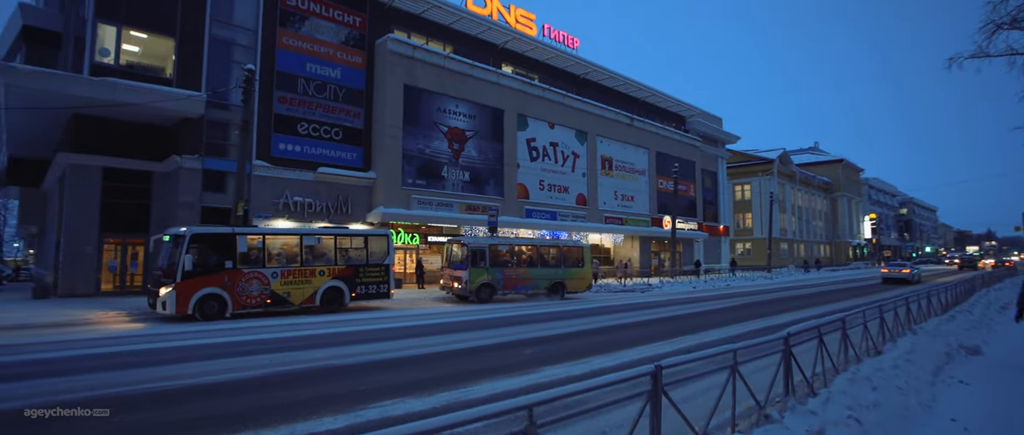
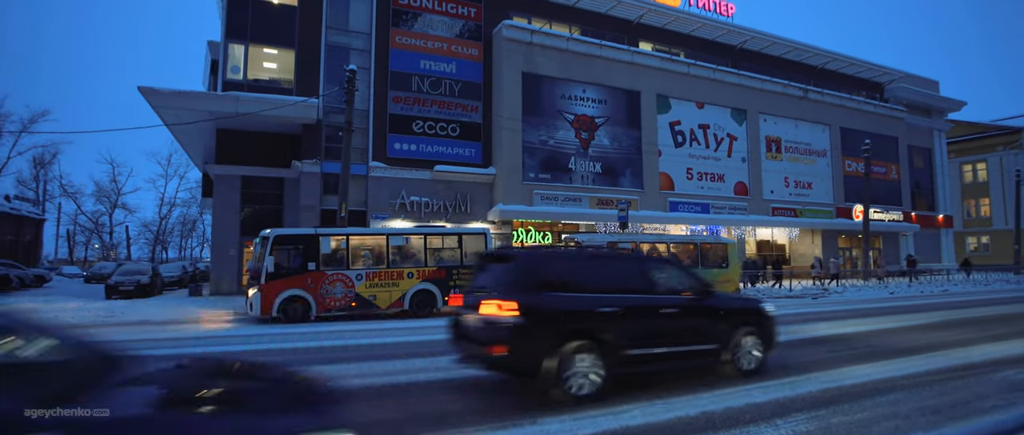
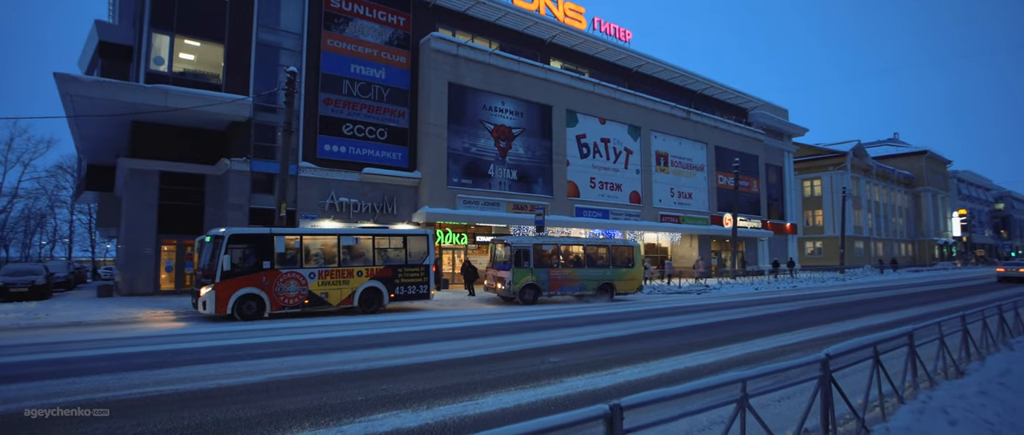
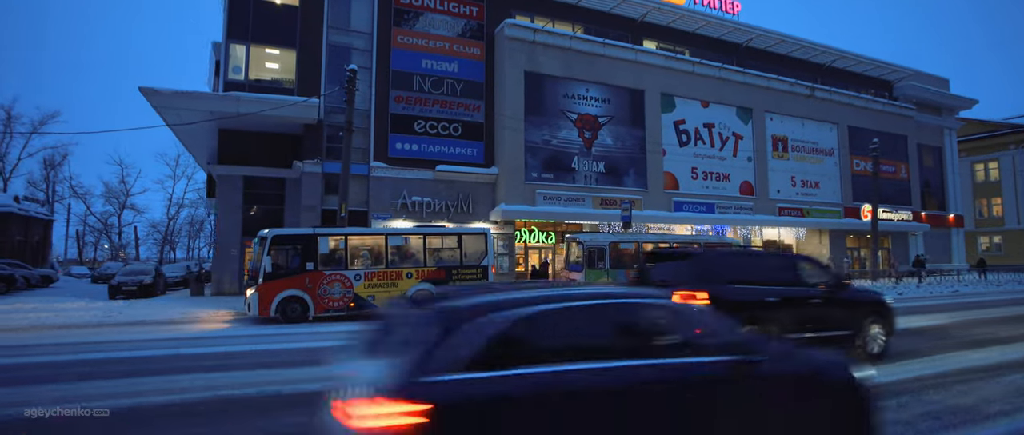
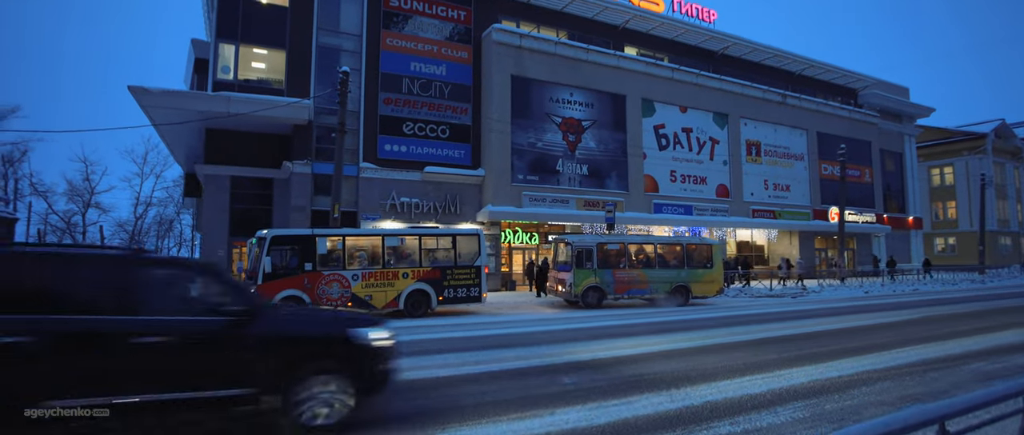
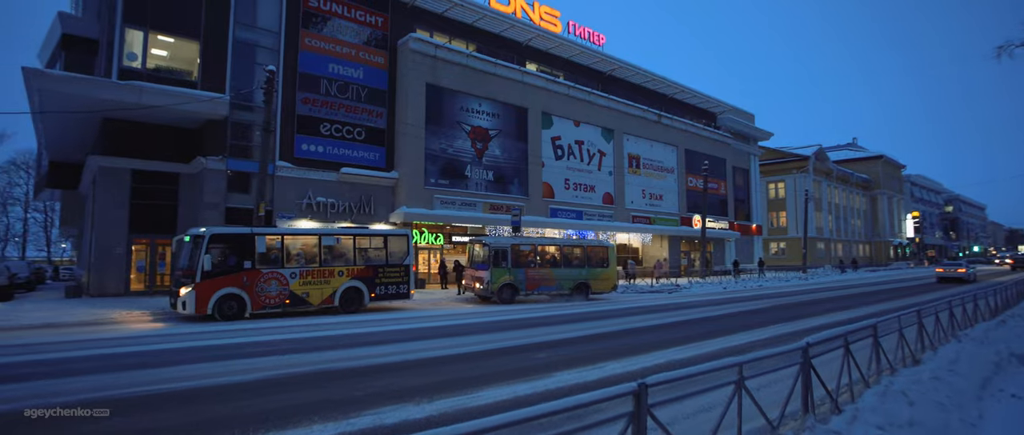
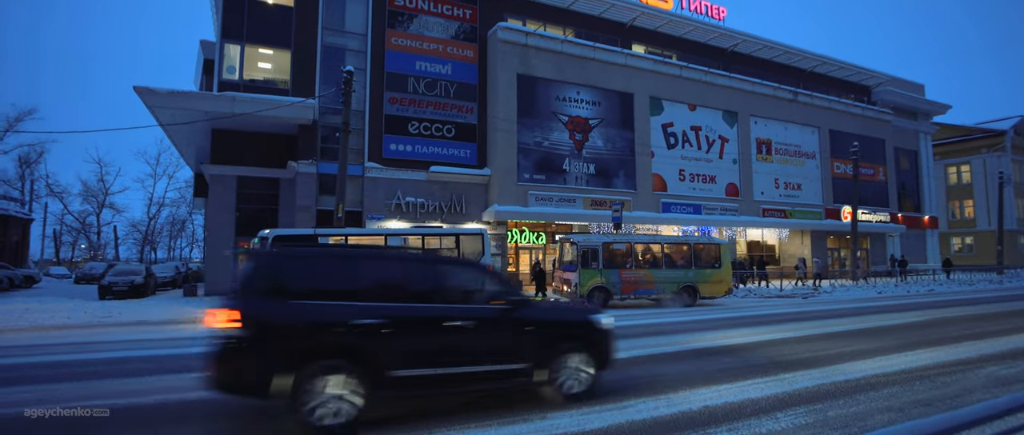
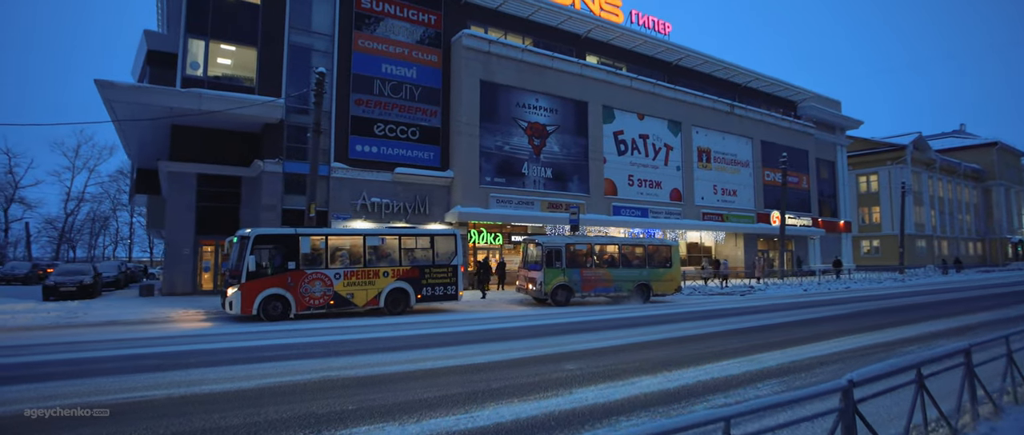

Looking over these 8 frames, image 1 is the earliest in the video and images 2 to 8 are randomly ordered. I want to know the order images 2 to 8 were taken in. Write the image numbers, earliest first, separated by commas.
6, 3, 8, 5, 7, 2, 4
